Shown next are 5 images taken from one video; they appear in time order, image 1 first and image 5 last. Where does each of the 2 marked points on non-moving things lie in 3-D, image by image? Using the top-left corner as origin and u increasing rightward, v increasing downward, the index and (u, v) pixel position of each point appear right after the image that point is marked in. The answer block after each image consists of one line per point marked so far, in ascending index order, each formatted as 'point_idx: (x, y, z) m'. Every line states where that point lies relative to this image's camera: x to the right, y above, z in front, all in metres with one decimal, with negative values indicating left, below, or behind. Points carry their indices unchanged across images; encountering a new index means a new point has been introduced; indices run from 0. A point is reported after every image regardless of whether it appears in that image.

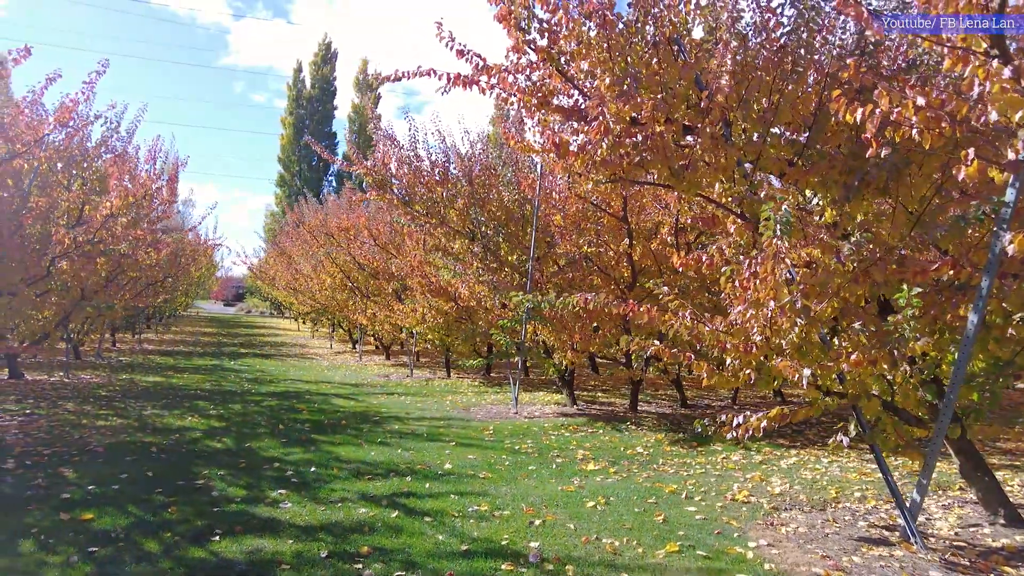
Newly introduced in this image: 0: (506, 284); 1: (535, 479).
0: (0.0, +0.1, +10.1) m
1: (+0.2, -1.7, +5.8) m
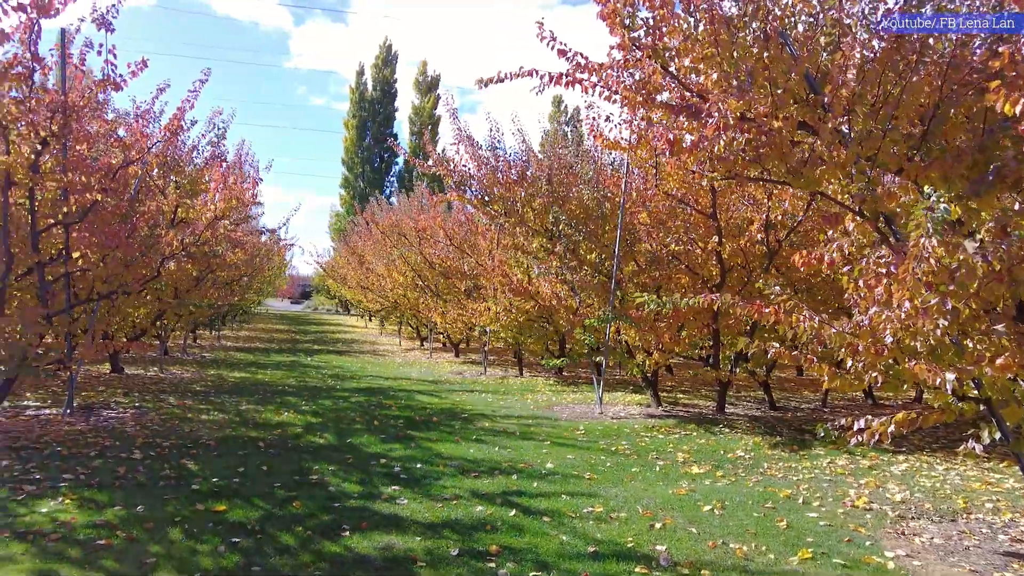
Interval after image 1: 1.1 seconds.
0: (+1.2, +0.1, +10.0) m
1: (+1.1, -1.7, +5.7) m
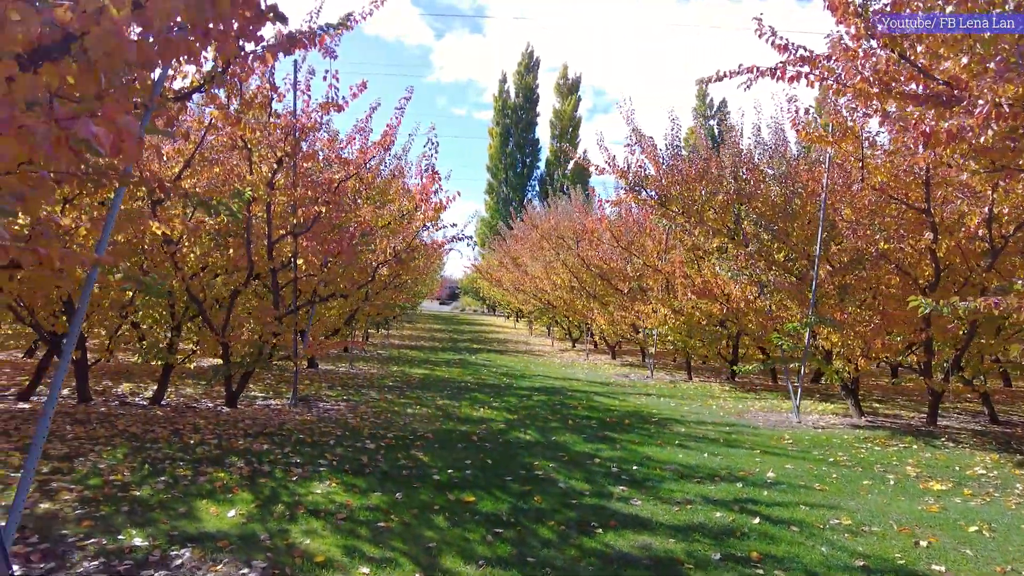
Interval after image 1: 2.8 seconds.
0: (+3.9, +0.1, +9.6) m
1: (+3.0, -1.7, +5.4) m
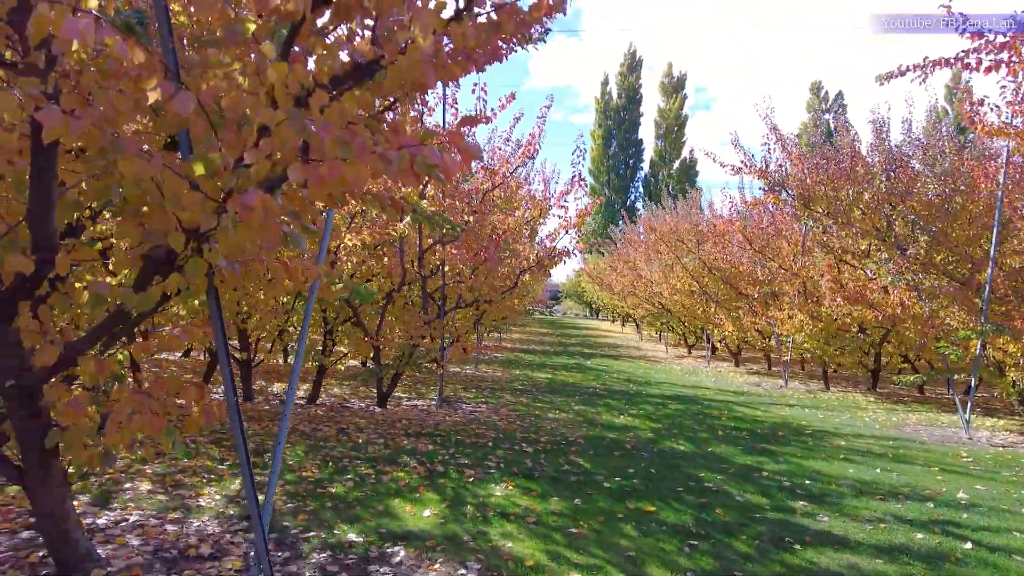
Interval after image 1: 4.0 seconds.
0: (+5.8, 0.0, +8.9) m
1: (+4.3, -1.7, +4.9) m
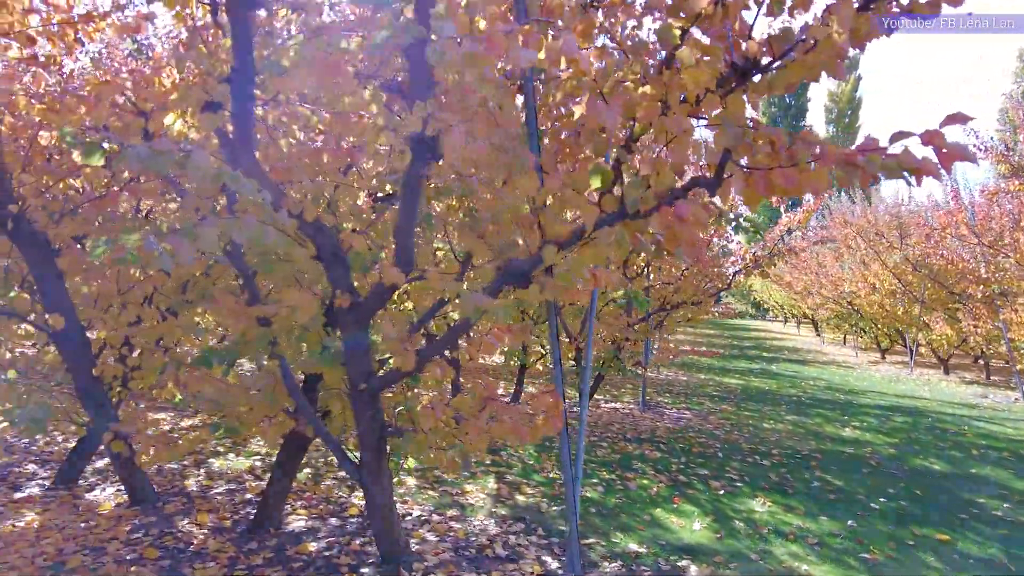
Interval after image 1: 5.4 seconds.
0: (+8.4, 0.0, +7.3) m
1: (+6.1, -1.7, +3.6) m
